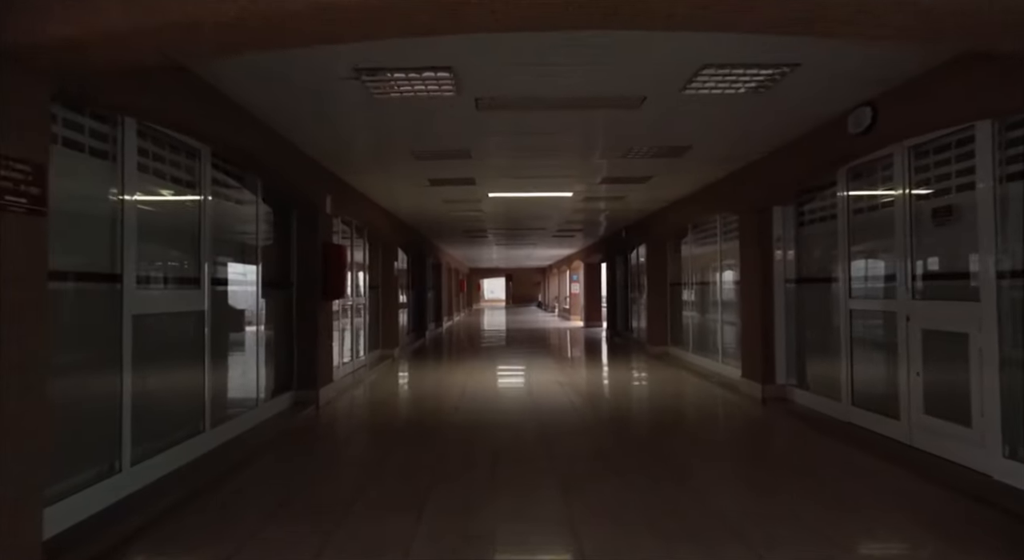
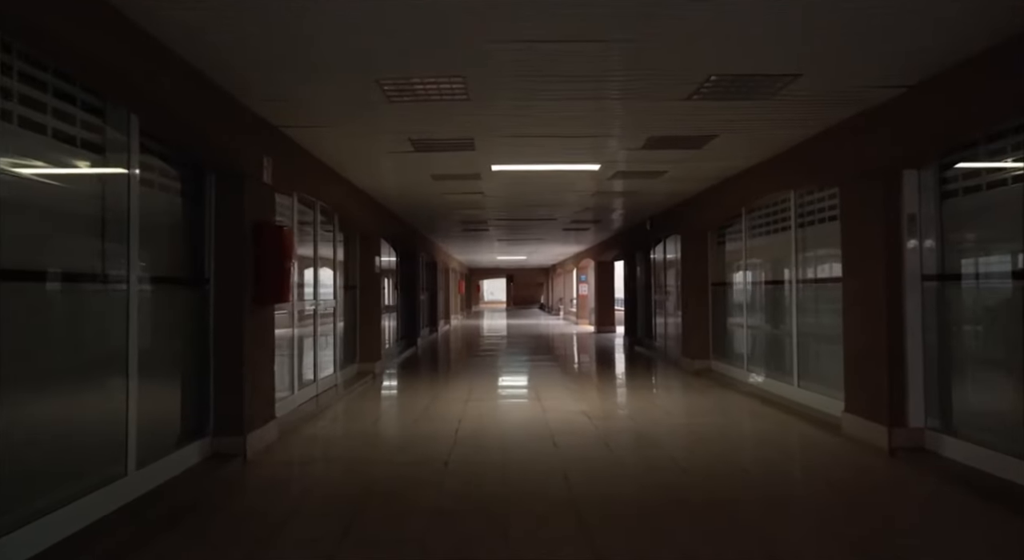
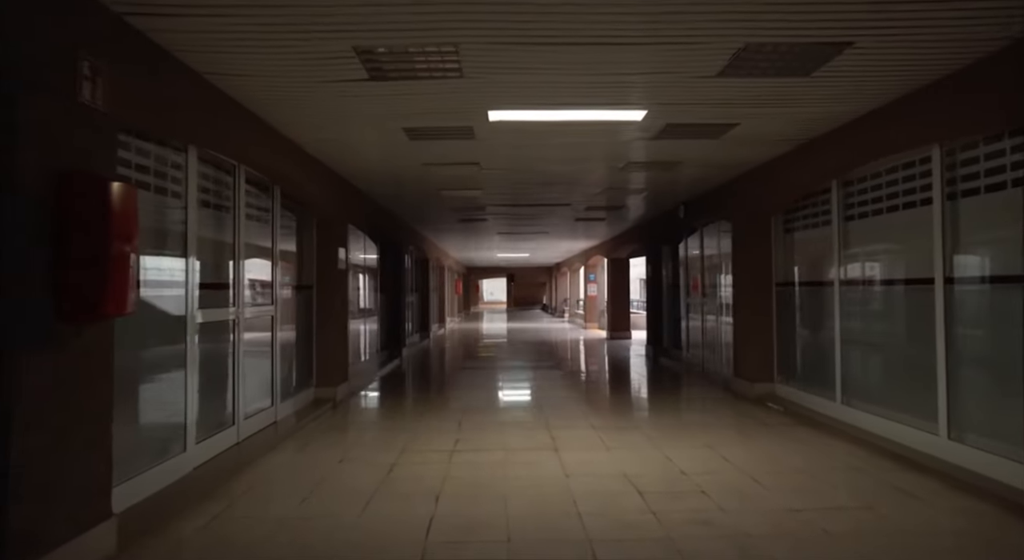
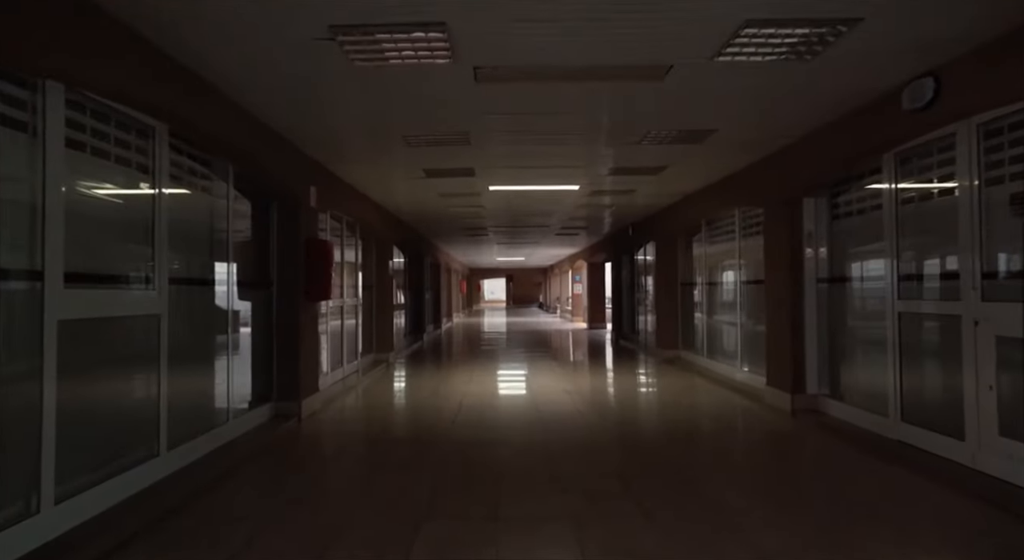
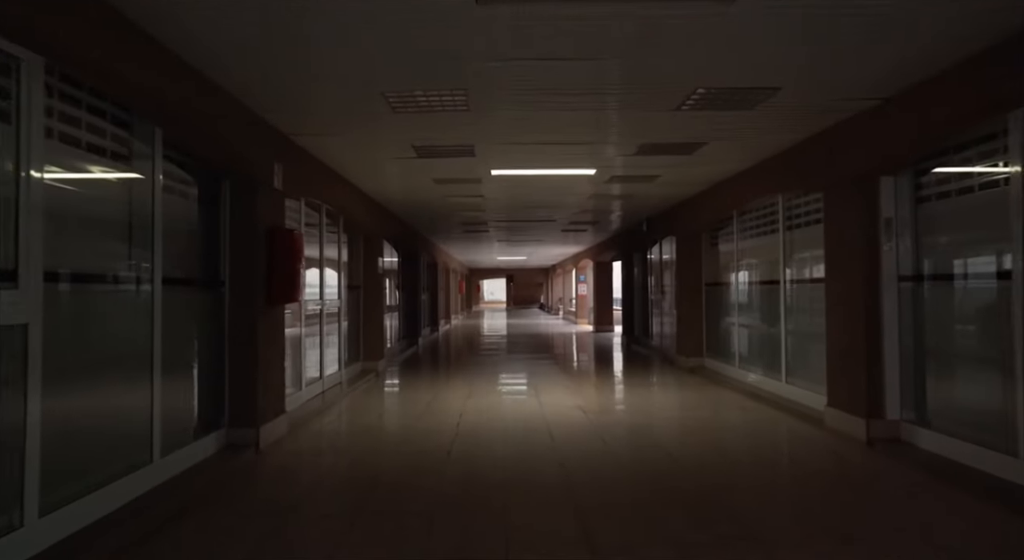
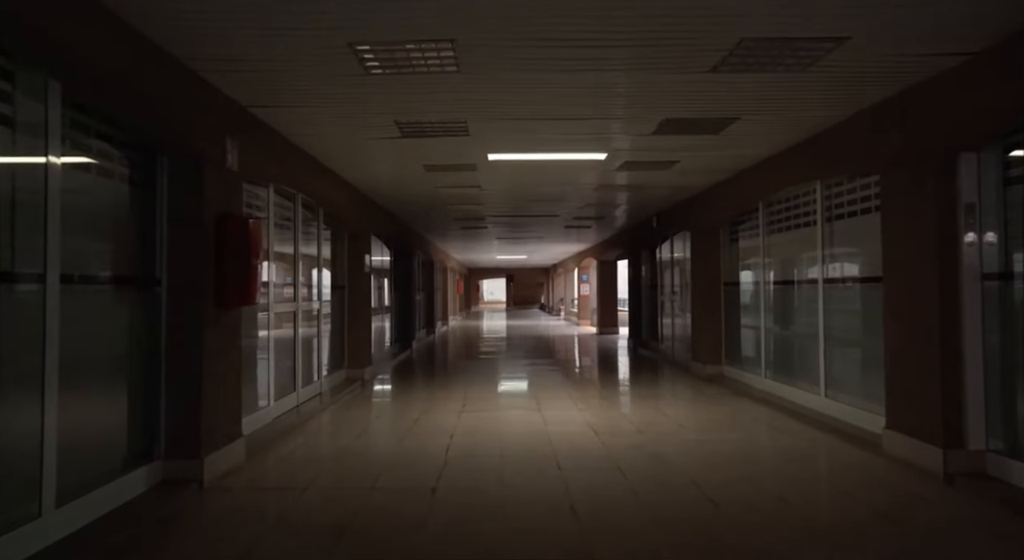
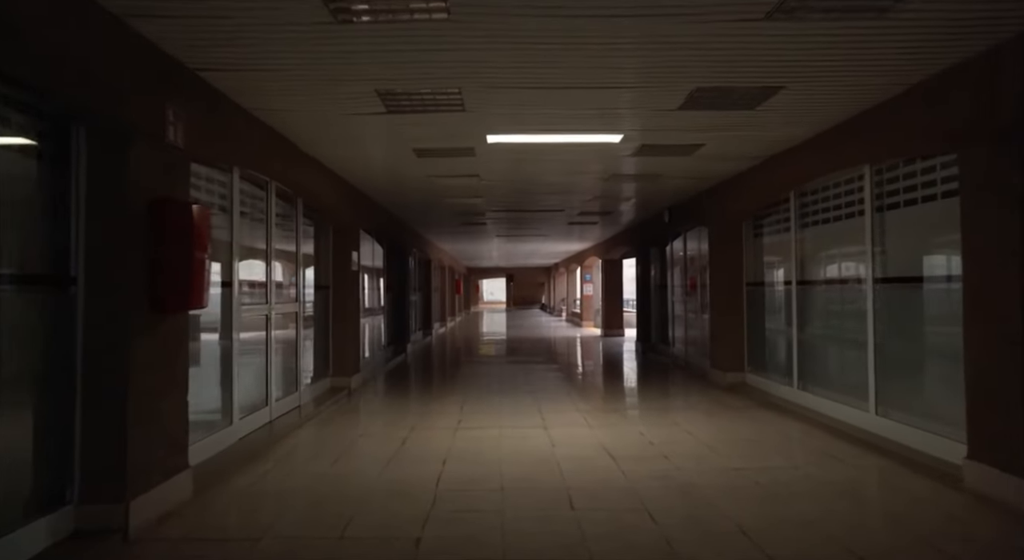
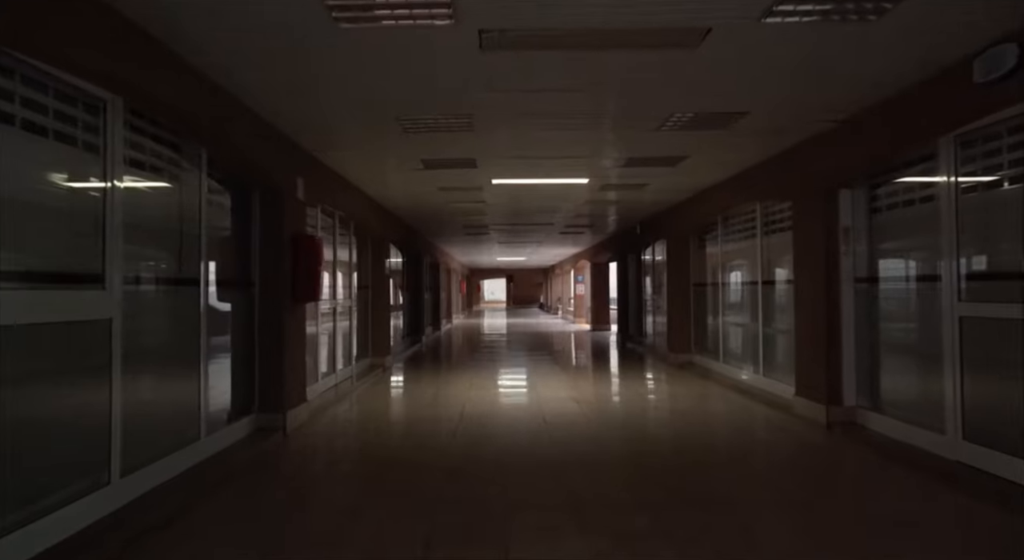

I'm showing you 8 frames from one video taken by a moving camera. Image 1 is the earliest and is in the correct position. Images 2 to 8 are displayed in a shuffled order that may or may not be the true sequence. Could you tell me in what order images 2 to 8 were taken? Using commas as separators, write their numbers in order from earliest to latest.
4, 8, 5, 2, 6, 7, 3
